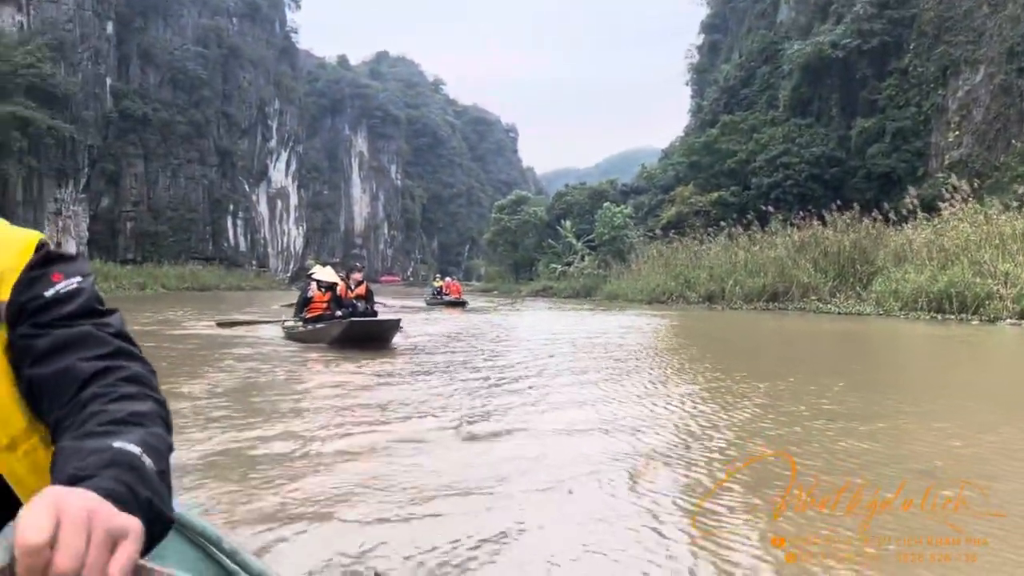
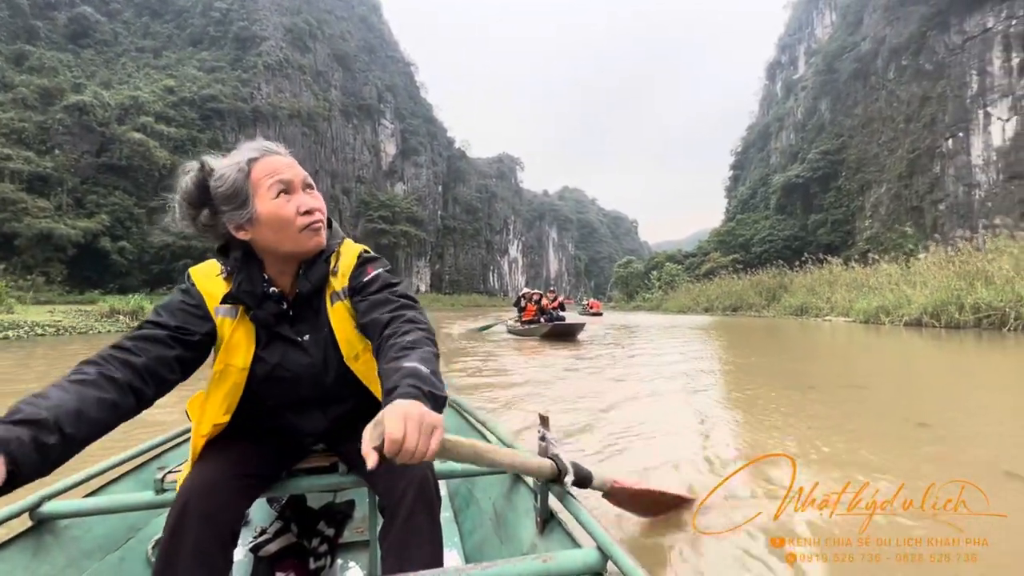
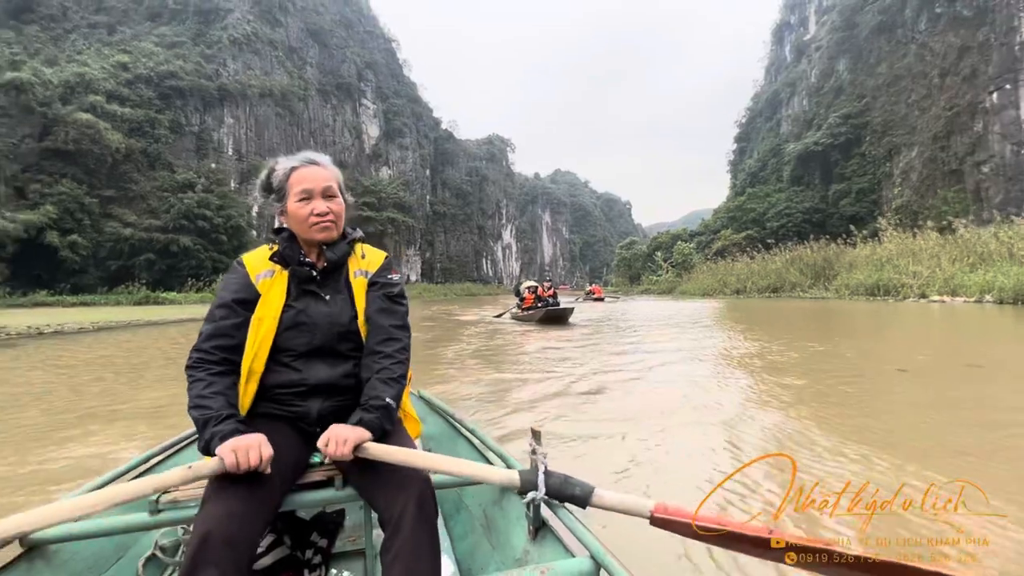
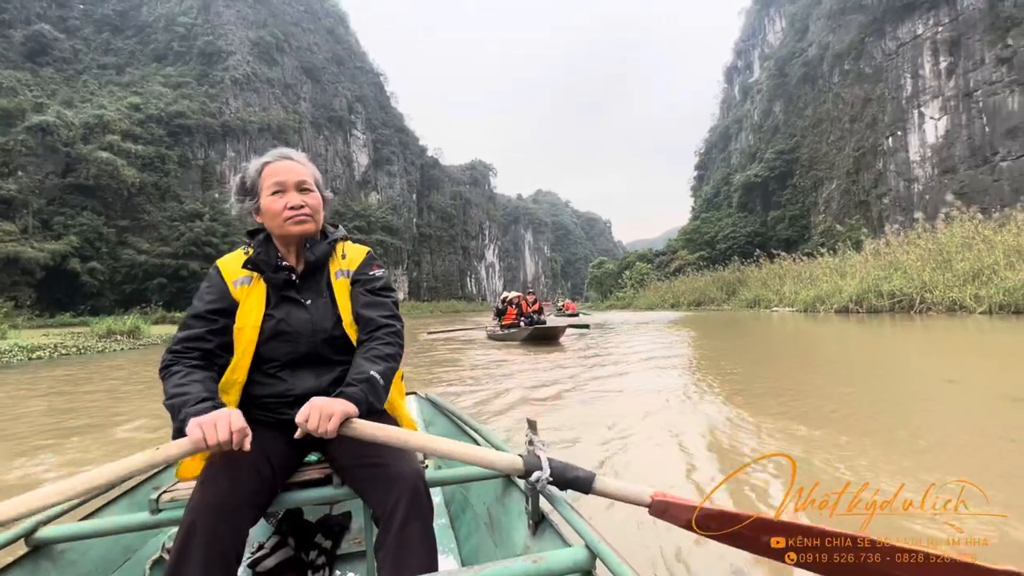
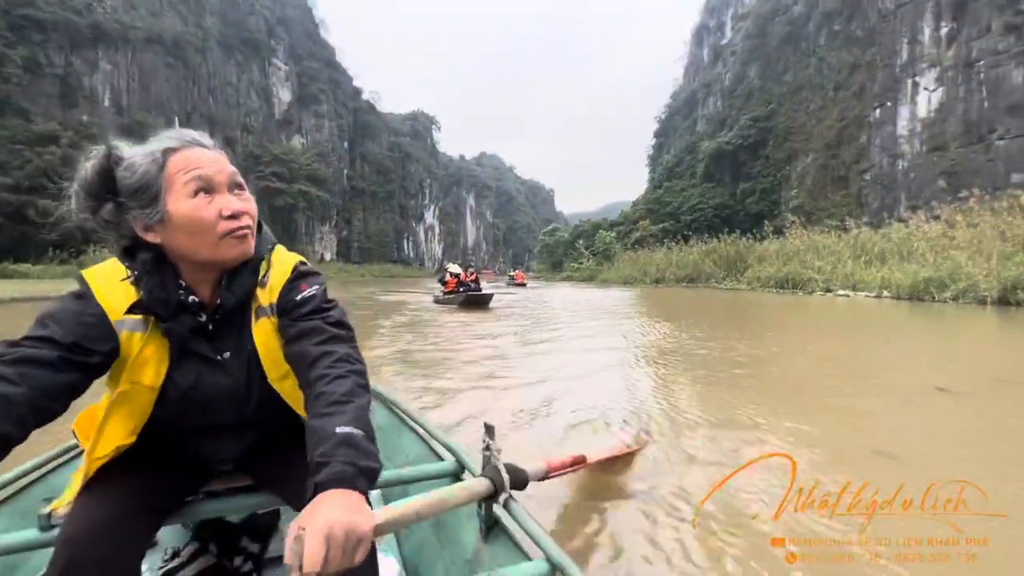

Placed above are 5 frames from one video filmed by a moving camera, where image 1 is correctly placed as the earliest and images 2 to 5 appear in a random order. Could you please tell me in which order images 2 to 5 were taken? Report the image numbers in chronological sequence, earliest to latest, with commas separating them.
5, 3, 2, 4
